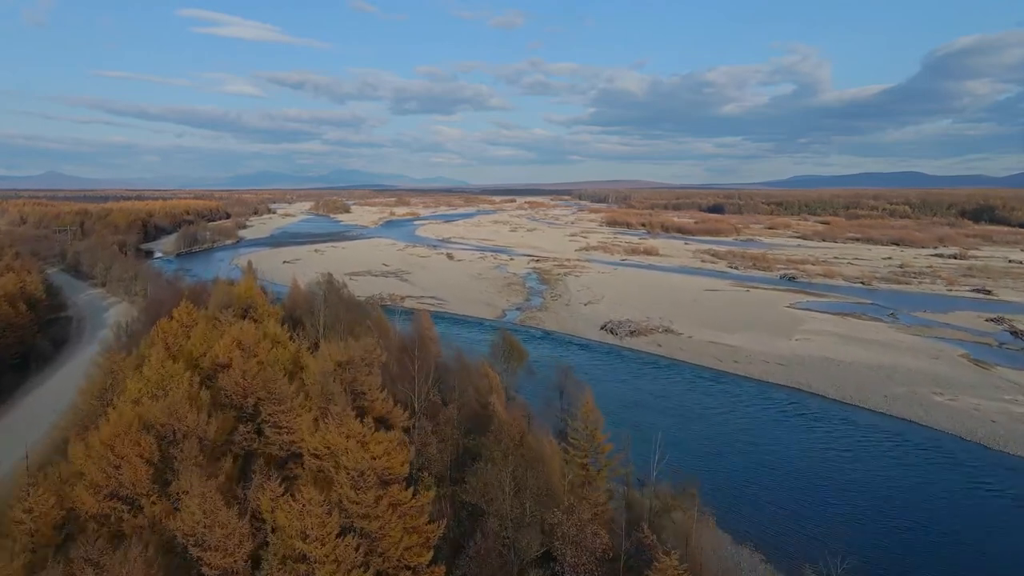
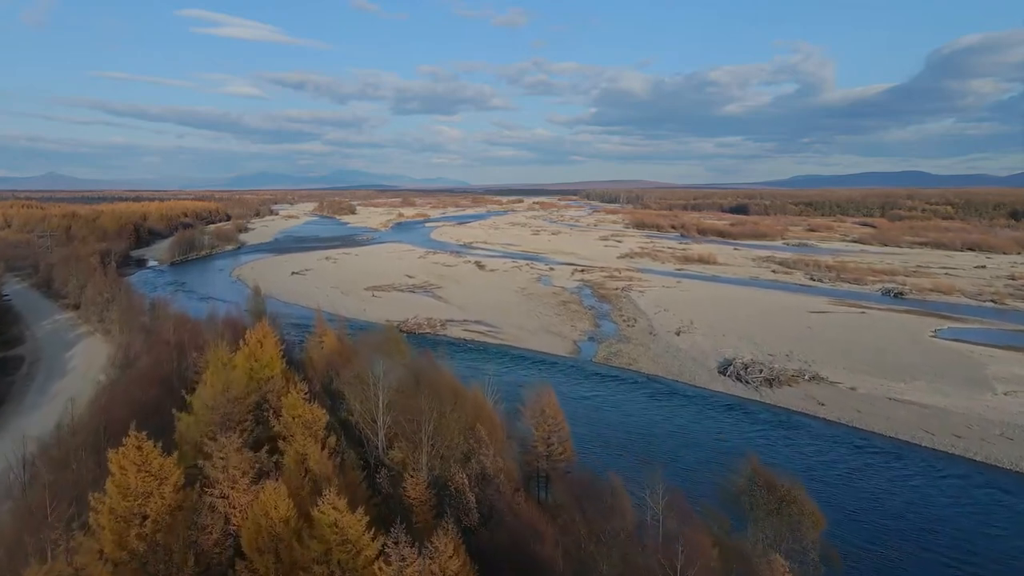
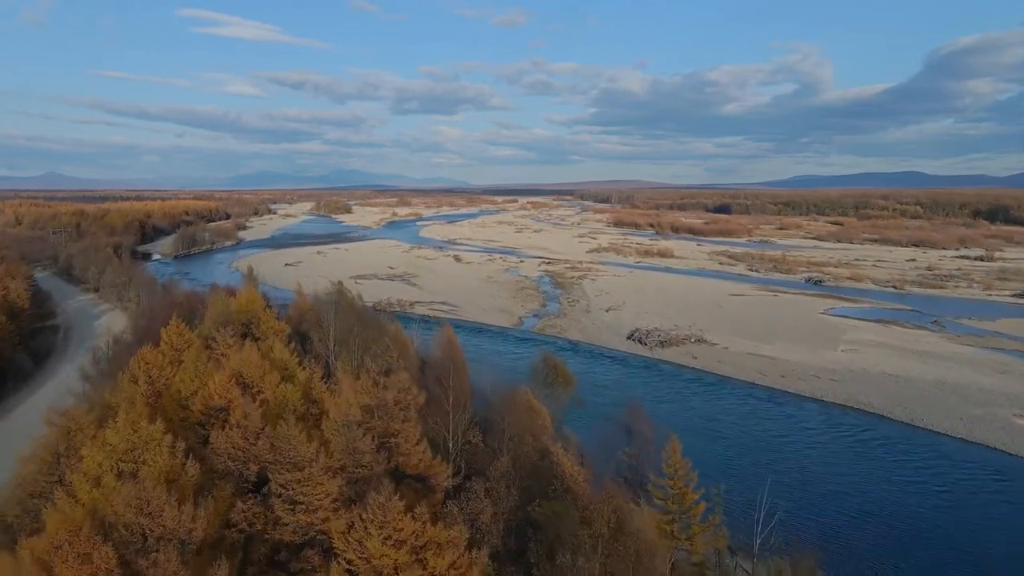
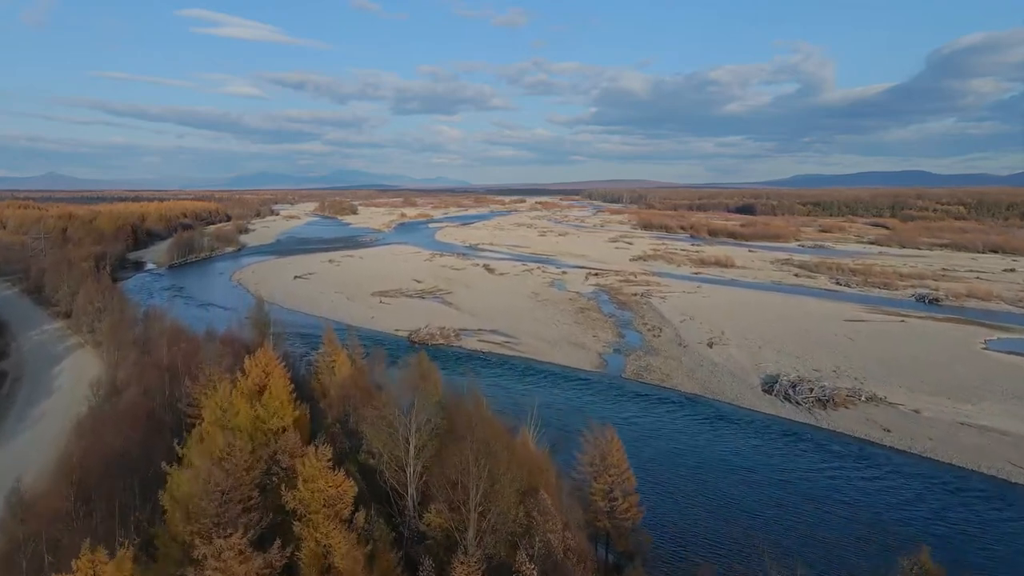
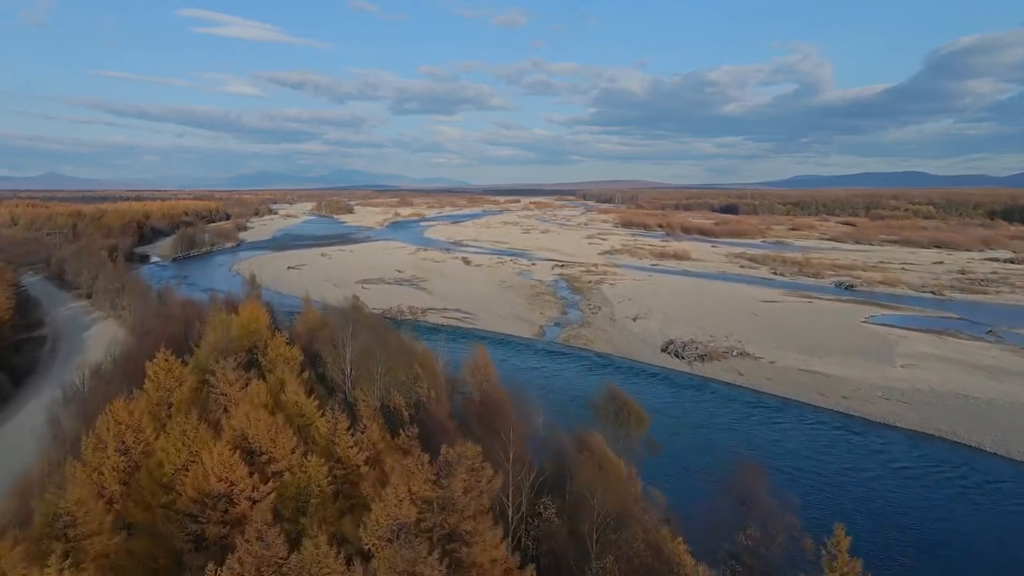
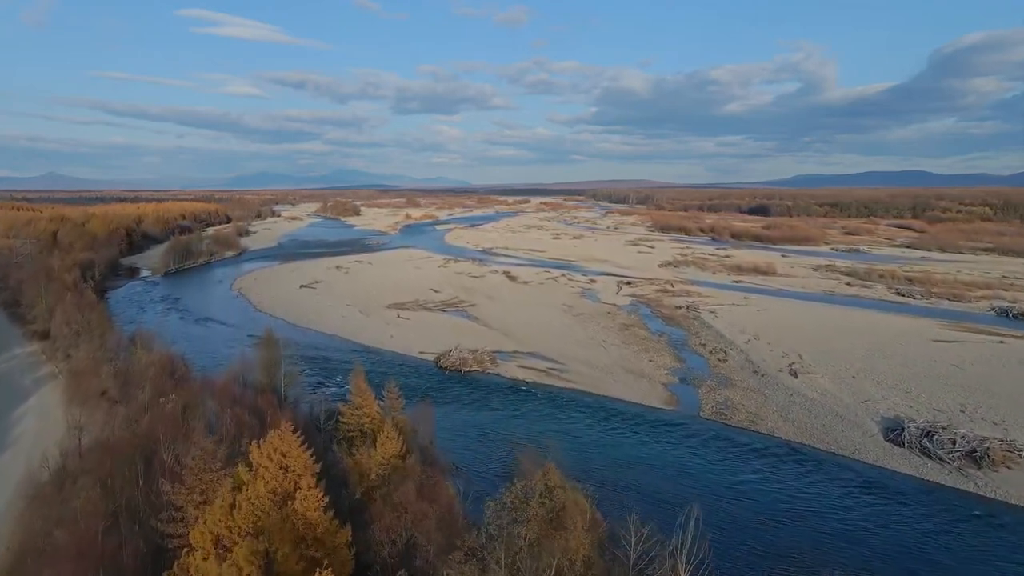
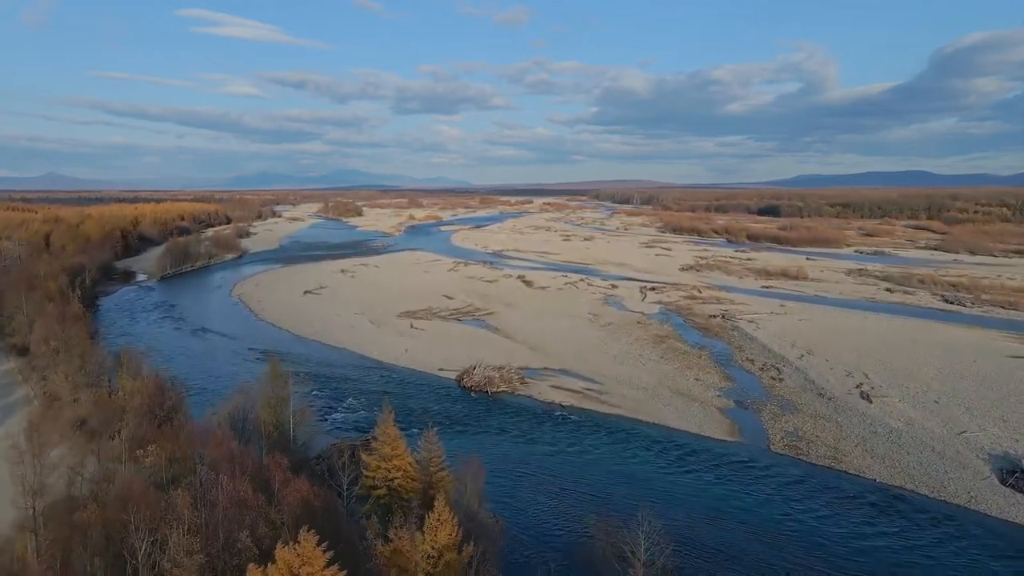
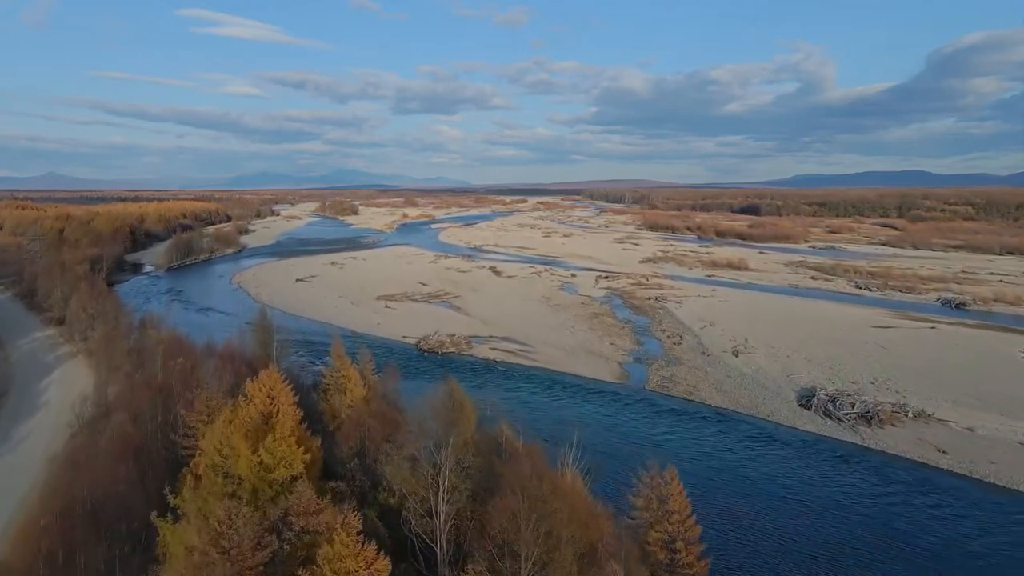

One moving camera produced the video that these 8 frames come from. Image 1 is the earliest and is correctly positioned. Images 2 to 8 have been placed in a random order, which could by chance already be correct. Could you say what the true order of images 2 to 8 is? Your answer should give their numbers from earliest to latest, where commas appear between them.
3, 5, 2, 4, 8, 6, 7
